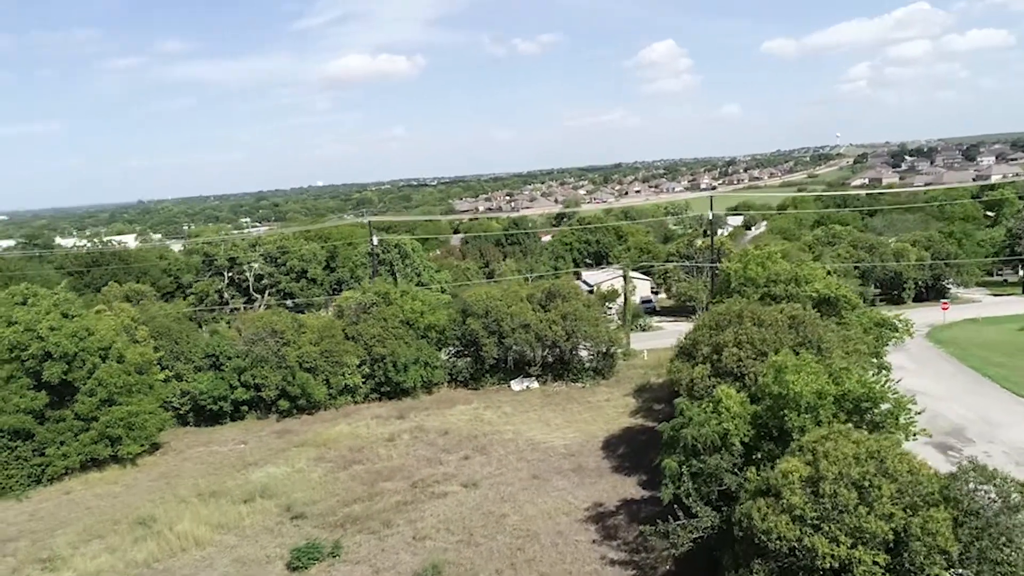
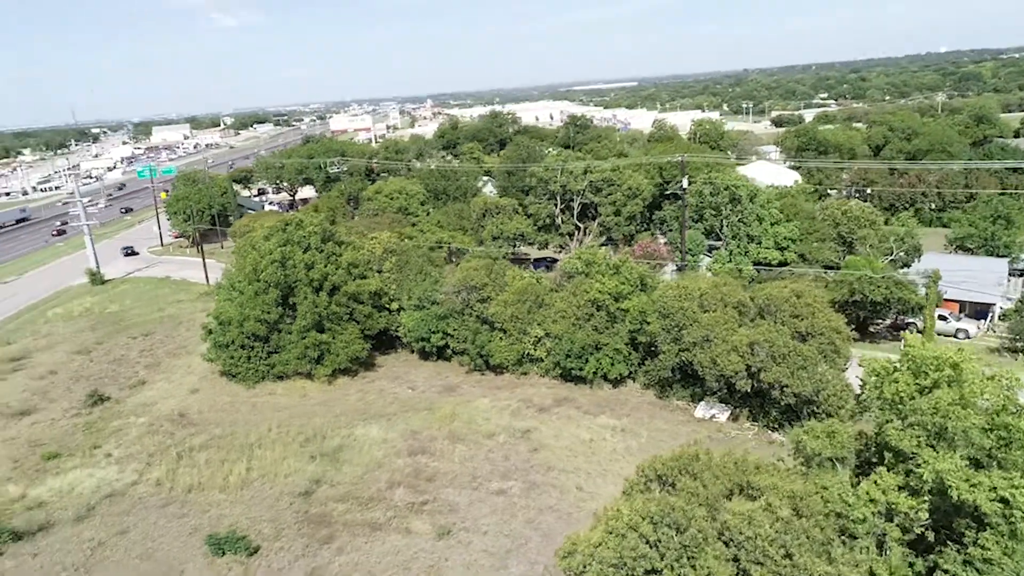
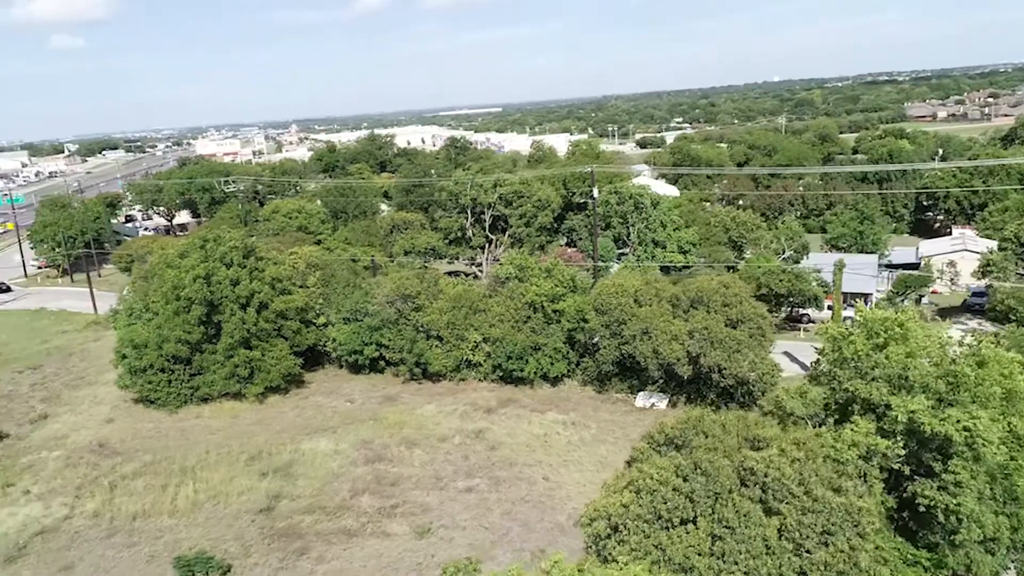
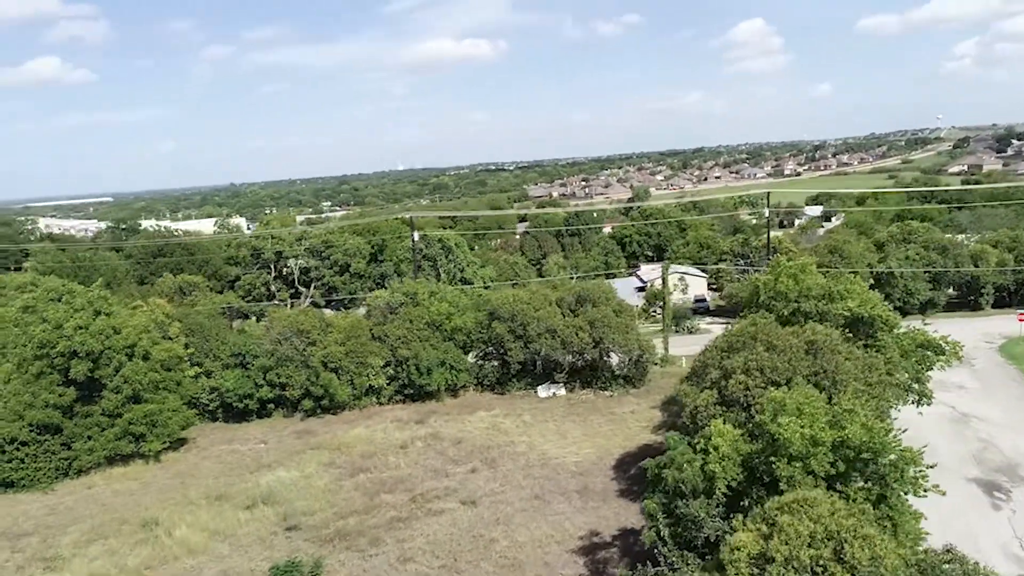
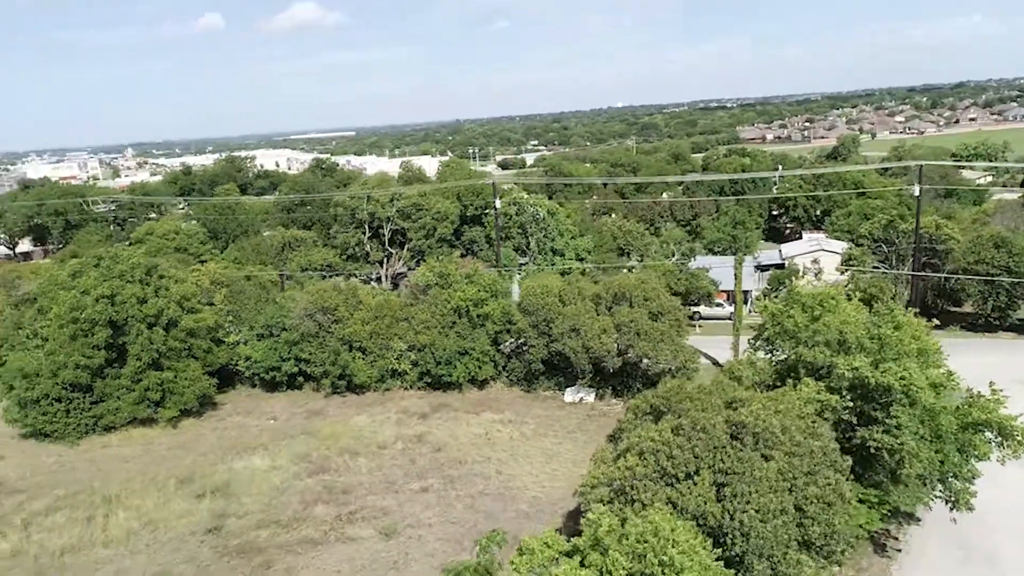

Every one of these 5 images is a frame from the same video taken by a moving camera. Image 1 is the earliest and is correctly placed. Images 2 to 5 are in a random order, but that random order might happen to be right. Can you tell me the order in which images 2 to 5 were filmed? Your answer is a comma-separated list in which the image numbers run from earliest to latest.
4, 5, 3, 2
